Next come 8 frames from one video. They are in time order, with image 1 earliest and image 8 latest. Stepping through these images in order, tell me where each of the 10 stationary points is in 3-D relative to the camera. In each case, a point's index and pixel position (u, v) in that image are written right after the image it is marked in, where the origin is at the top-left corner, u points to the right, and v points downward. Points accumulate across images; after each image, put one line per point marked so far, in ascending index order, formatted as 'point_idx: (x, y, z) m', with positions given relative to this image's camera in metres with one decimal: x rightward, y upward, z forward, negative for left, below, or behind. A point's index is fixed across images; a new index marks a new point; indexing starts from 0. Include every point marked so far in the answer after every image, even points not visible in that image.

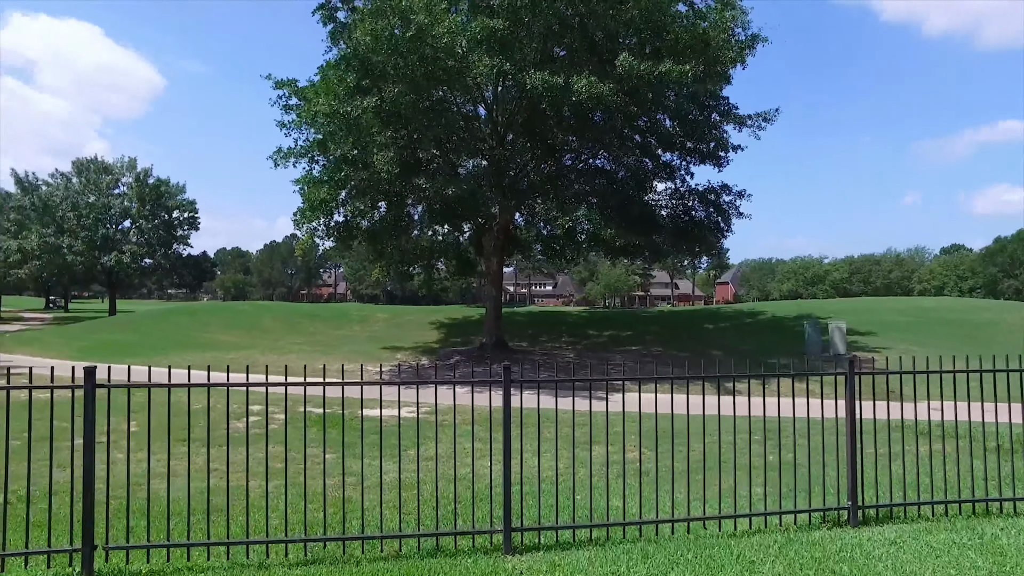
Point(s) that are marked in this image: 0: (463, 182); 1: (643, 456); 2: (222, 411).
0: (-1.0, +2.3, +15.2) m
1: (+1.4, -1.9, +7.7) m
2: (-4.4, -2.0, +10.6) m
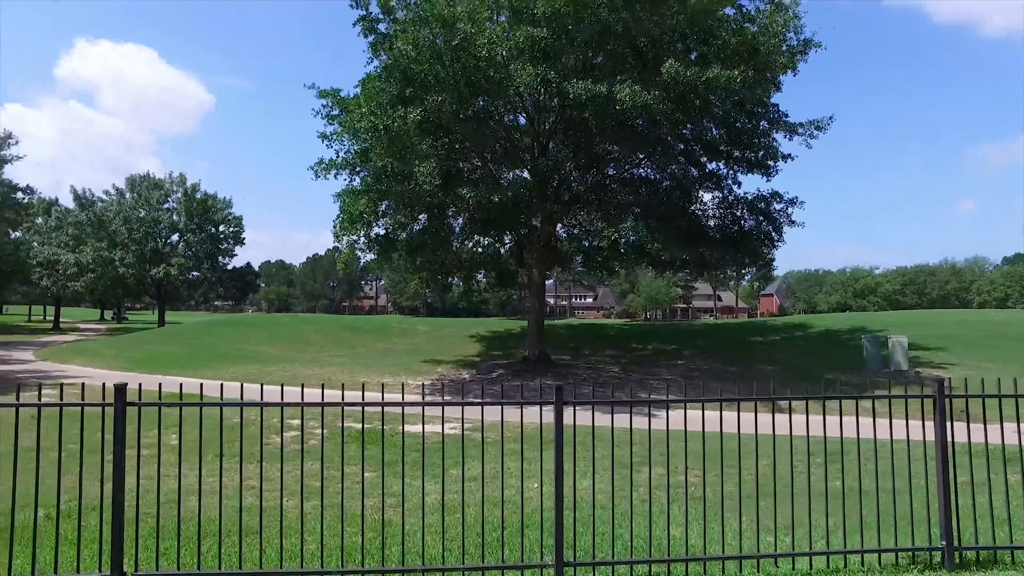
0: (-0.1, +2.0, +15.0) m
1: (+1.9, -2.0, +7.3) m
2: (-3.7, -2.2, +10.5) m
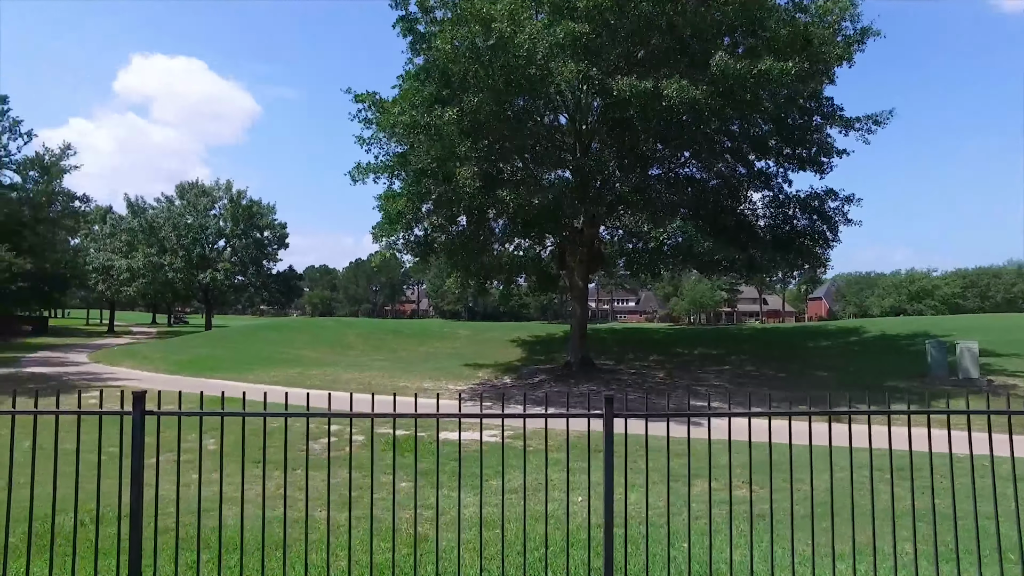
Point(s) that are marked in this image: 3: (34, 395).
0: (+0.7, +2.0, +14.6) m
1: (+2.3, -2.0, +6.8) m
2: (-3.1, -2.2, +10.4) m
3: (-11.0, -2.4, +16.3) m
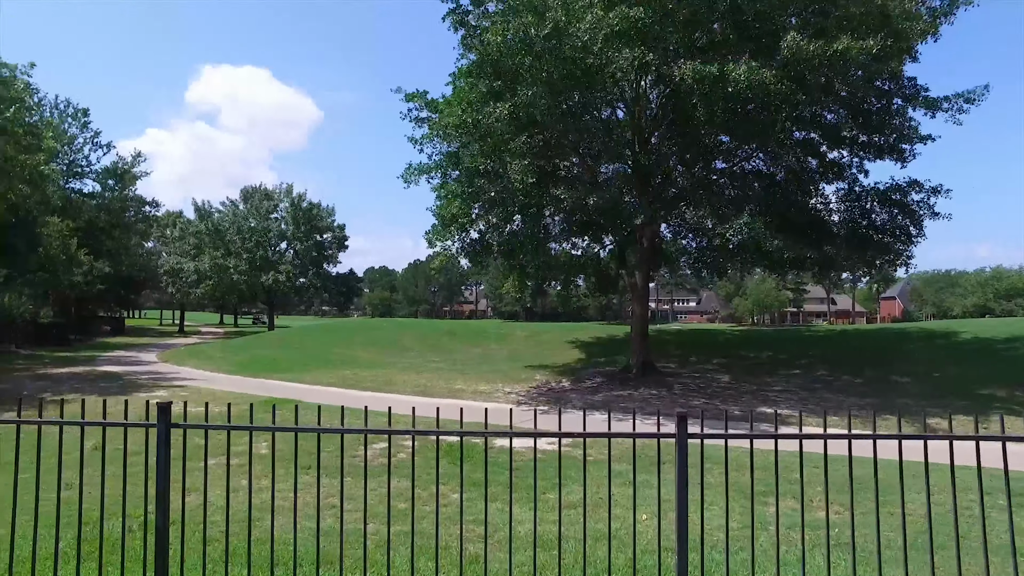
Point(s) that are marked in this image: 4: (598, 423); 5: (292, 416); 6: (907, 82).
0: (+1.8, +2.0, +14.1) m
1: (+2.8, -2.0, +6.1) m
2: (-2.3, -2.2, +10.1) m
3: (-9.7, -2.5, +16.7) m
4: (+1.6, -2.5, +12.9) m
5: (-4.0, -2.4, +12.9) m
6: (+8.3, +4.2, +14.8) m
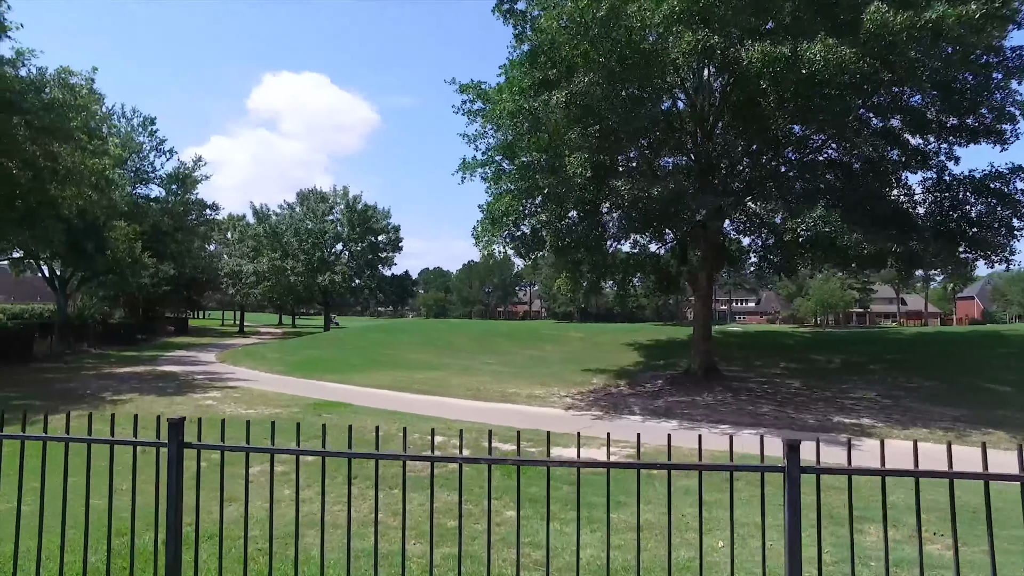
0: (+2.9, +2.0, +13.3) m
1: (+3.3, -2.0, +5.3) m
2: (-1.5, -2.2, +9.7) m
3: (-8.4, -2.5, +16.7) m
4: (+2.5, -2.5, +12.1) m
5: (-3.0, -2.4, +12.5) m
6: (+9.4, +4.3, +13.5) m
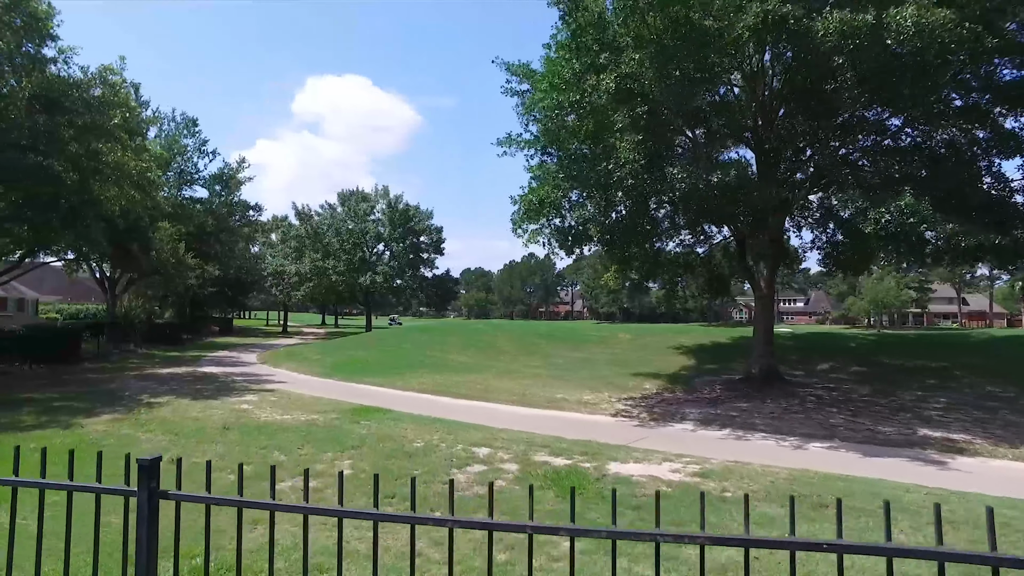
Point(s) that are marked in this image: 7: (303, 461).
0: (+3.7, +2.0, +12.2) m
1: (+3.7, -2.0, +4.2) m
2: (-0.9, -2.2, +8.8) m
3: (-7.3, -2.5, +16.3) m
4: (+3.3, -2.4, +11.1) m
5: (-2.2, -2.4, +11.8) m
6: (+10.3, +4.3, +12.1) m
7: (-2.8, -2.3, +9.5) m
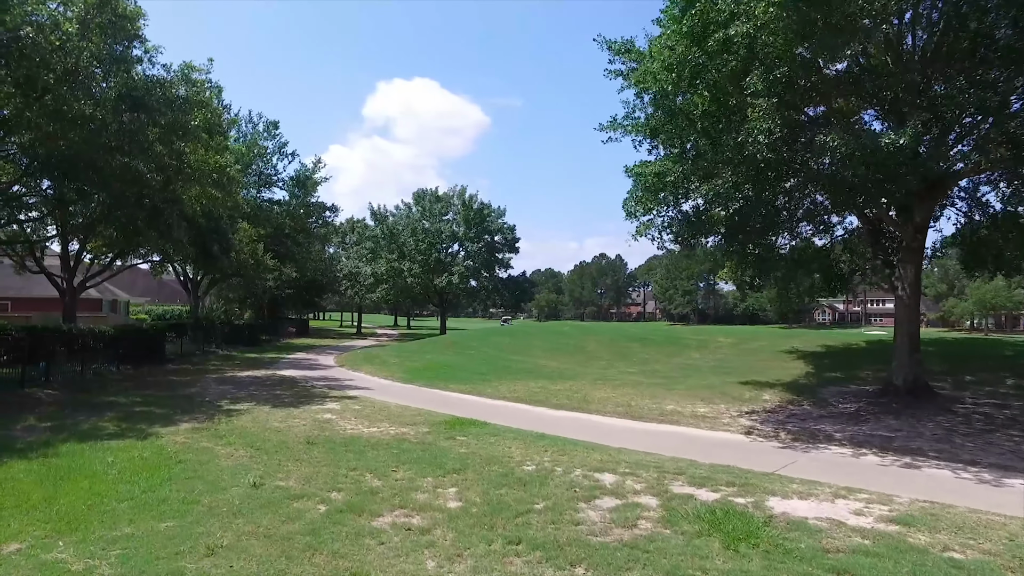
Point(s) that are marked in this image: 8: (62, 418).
0: (+5.5, +2.0, +10.2) m
1: (+4.7, -1.9, +2.2) m
2: (+0.6, -2.2, +7.3) m
3: (-5.1, -2.5, +15.3) m
4: (+5.0, -2.4, +9.1) m
5: (-0.5, -2.3, +10.4) m
6: (+12.0, +4.4, +9.5) m
7: (-1.3, -2.3, +8.1) m
8: (-8.5, -2.5, +13.4) m
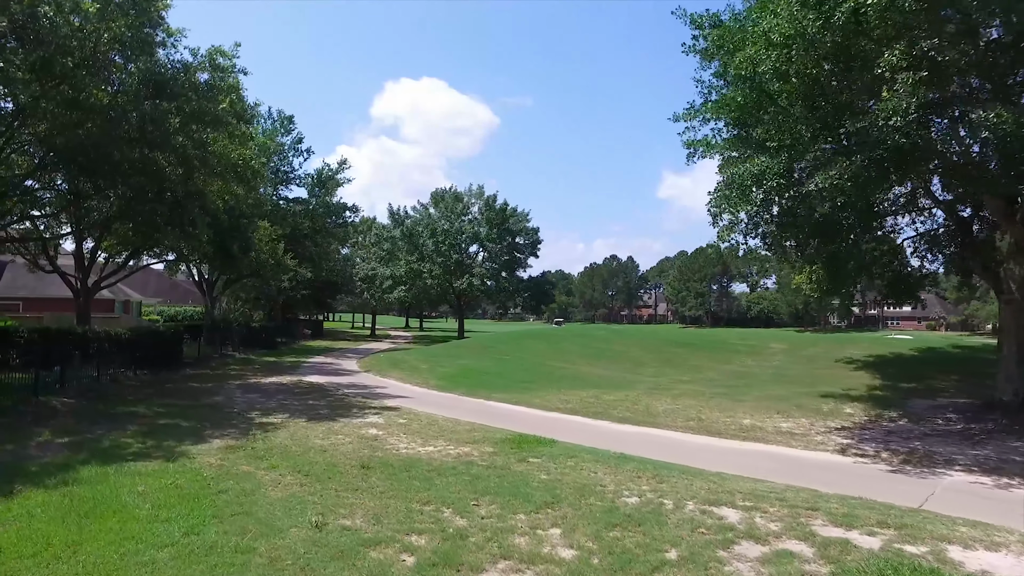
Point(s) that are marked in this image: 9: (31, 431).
0: (+6.6, +2.0, +8.8) m
1: (+5.7, -1.9, +0.8) m
2: (+1.7, -2.2, +5.9) m
3: (-4.0, -2.5, +14.0) m
4: (+6.1, -2.4, +7.7) m
5: (+0.7, -2.4, +9.0) m
6: (+13.1, +4.3, +8.0) m
7: (-0.2, -2.3, +6.8) m
8: (-7.4, -2.5, +12.0) m
9: (-8.2, -2.4, +12.0) m
